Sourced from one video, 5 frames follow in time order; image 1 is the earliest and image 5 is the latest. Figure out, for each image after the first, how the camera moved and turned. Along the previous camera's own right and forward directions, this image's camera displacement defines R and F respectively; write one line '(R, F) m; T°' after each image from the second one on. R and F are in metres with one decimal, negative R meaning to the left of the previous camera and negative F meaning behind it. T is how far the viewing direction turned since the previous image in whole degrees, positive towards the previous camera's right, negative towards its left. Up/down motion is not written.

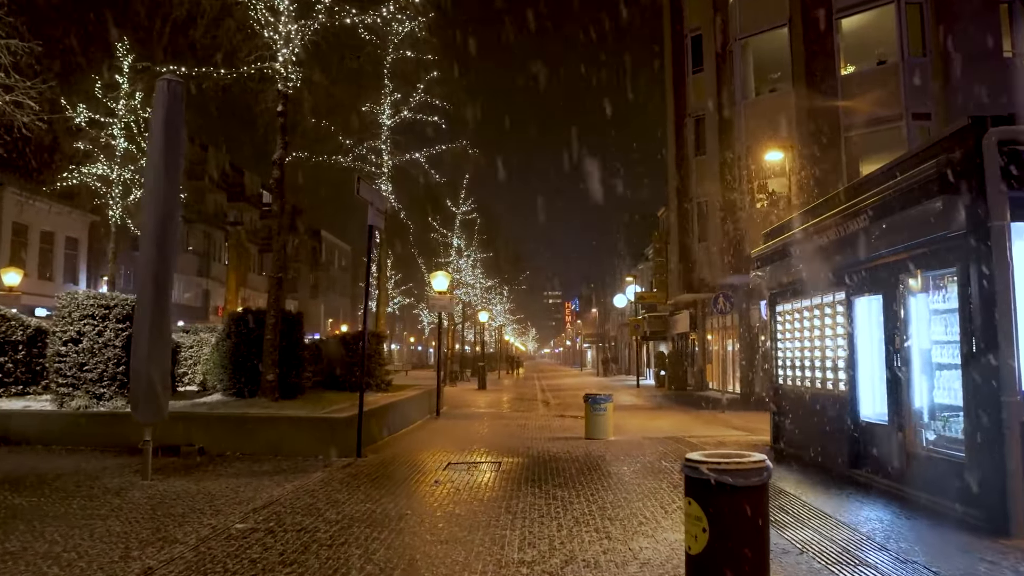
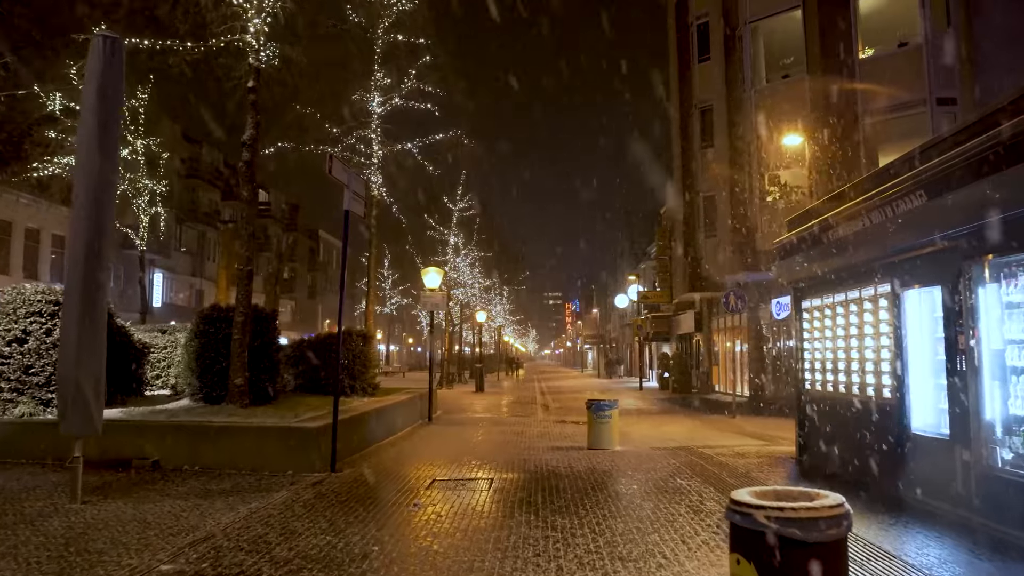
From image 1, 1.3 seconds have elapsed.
(+0.1, +1.2) m; 0°
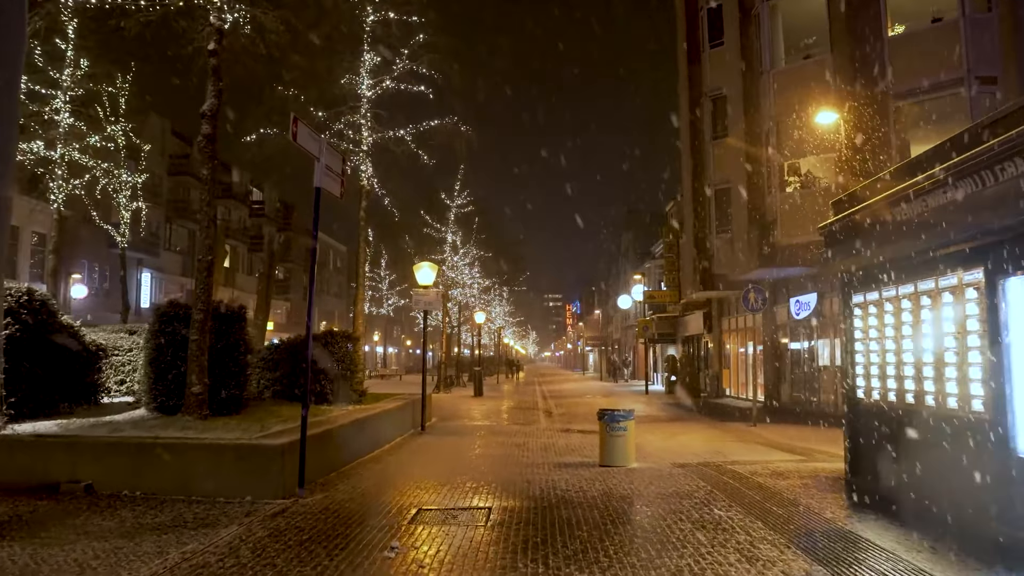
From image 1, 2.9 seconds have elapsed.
(0.0, +1.6) m; 0°
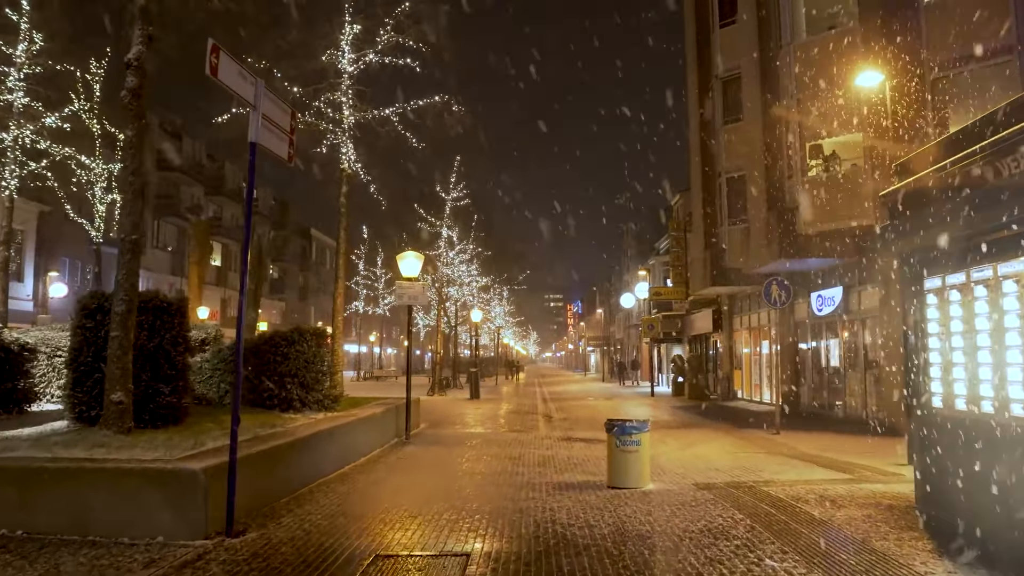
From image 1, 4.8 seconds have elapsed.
(+0.1, +1.8) m; 0°
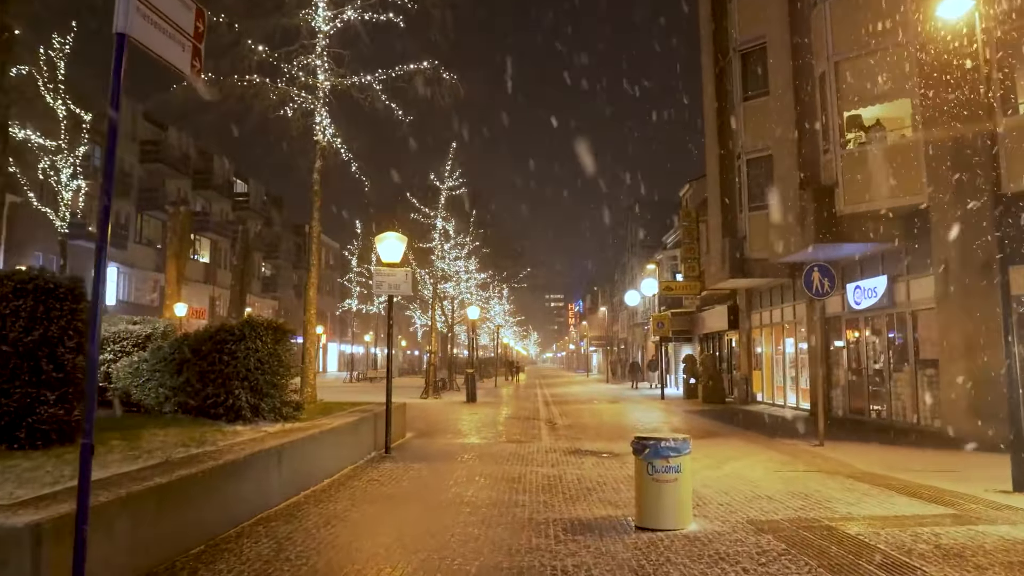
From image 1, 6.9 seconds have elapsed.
(0.0, +2.2) m; 0°
